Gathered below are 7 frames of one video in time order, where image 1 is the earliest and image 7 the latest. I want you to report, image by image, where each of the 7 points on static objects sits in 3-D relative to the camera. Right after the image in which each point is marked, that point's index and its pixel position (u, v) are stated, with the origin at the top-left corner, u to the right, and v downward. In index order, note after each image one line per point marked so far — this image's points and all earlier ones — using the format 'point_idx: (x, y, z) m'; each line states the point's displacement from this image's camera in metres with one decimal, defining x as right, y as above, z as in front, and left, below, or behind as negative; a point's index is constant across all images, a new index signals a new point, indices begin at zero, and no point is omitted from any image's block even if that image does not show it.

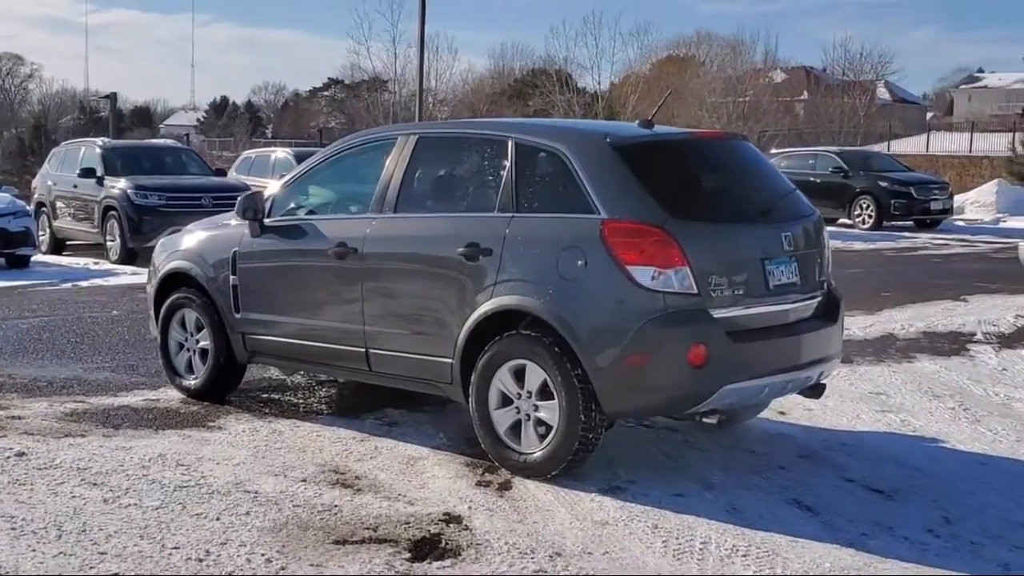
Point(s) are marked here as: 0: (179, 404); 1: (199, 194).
0: (-1.7, -0.6, +7.0) m
1: (-3.6, +1.1, +15.6) m
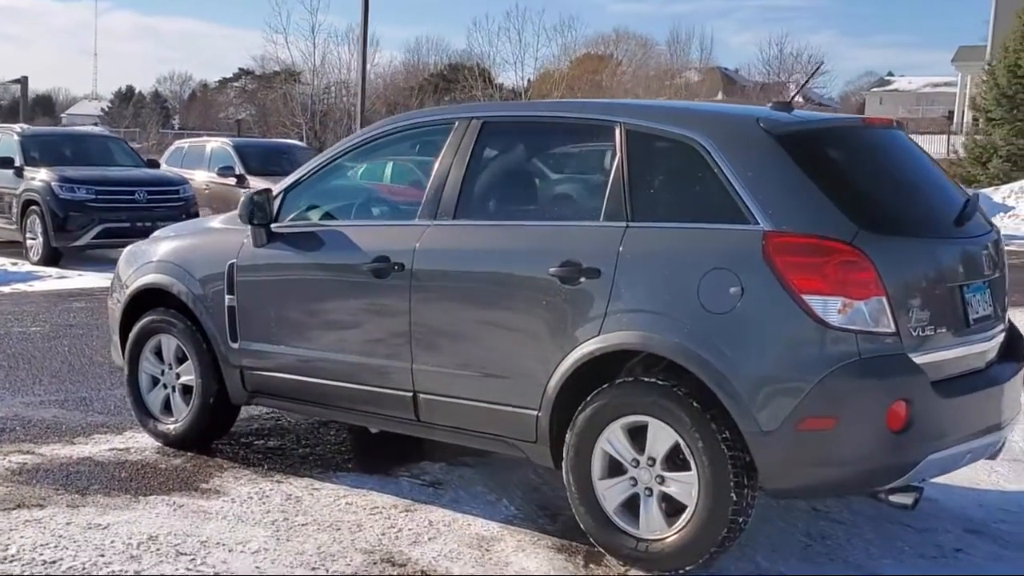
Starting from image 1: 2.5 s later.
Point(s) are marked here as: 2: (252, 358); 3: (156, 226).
0: (-1.5, -0.7, +5.6) m
1: (-3.9, +1.0, +13.9) m
2: (-1.1, -0.3, +5.4) m
3: (-3.7, +0.7, +14.1) m
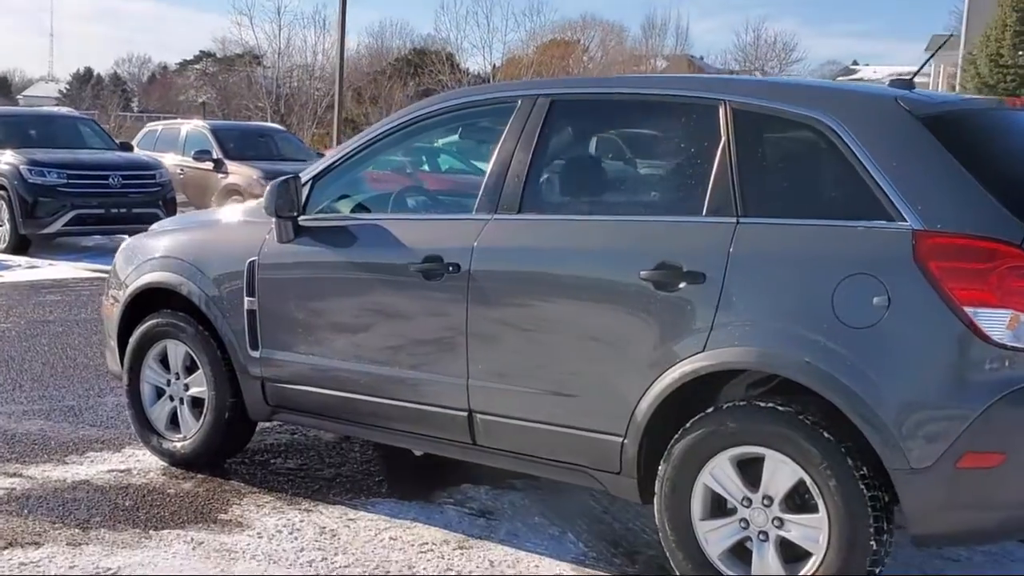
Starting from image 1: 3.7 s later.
0: (-1.3, -0.7, +4.9) m
1: (-4.0, +1.1, +13.2) m
2: (-0.9, -0.3, +4.8) m
3: (-3.8, +0.8, +13.3) m
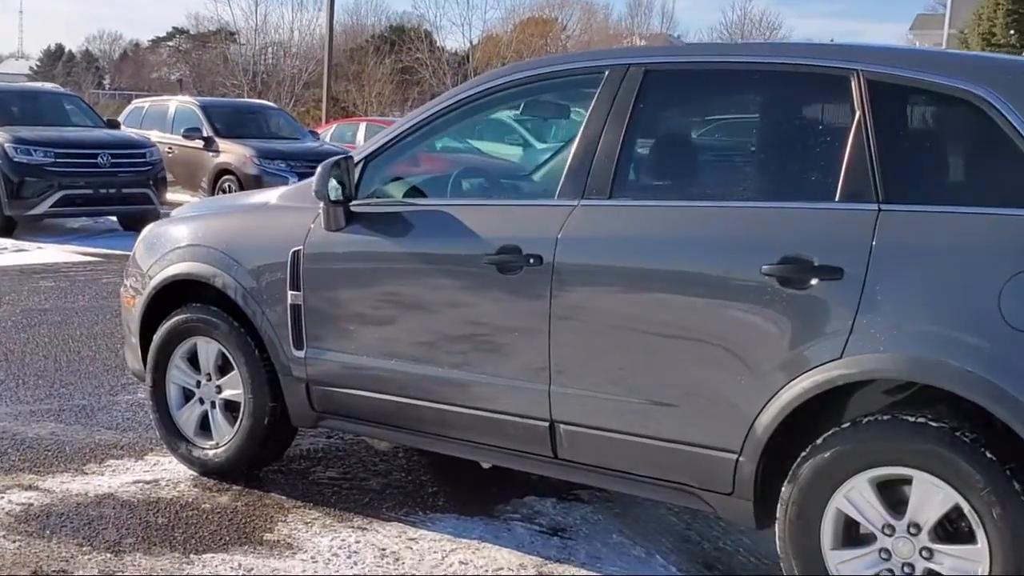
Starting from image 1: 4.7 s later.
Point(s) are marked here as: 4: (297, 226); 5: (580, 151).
0: (-1.0, -0.7, +4.4) m
1: (-3.9, +1.3, +12.6) m
2: (-0.6, -0.3, +4.3) m
3: (-3.7, +0.9, +12.8) m
4: (-0.7, +0.2, +4.3) m
5: (+0.2, +0.4, +3.8) m
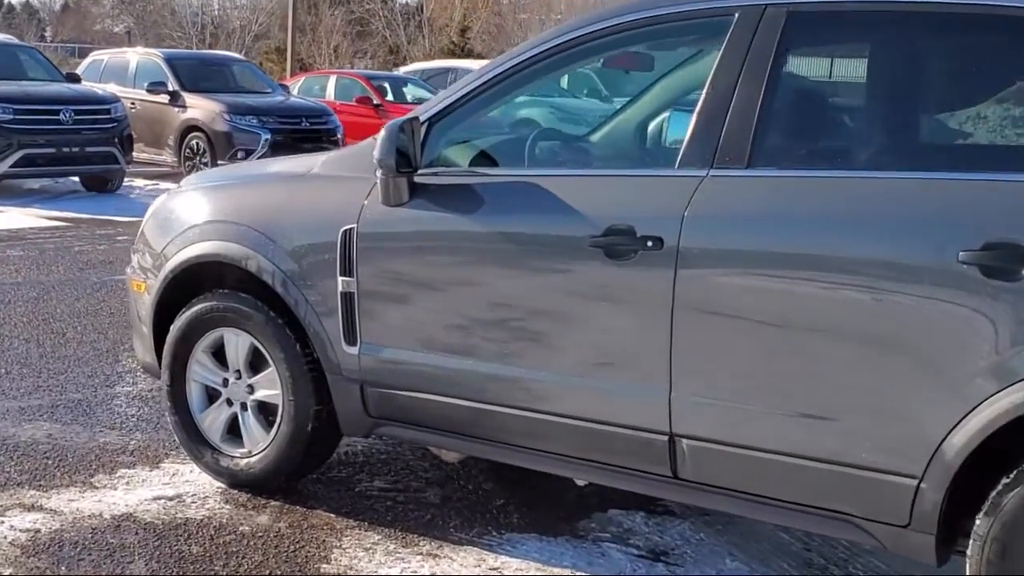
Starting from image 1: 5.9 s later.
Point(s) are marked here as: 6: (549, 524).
0: (-0.8, -0.6, +3.8) m
1: (-4.0, +1.6, +11.8) m
2: (-0.4, -0.2, +3.7) m
3: (-3.8, +1.2, +12.0) m
4: (-0.5, +0.2, +3.7) m
5: (+0.4, +0.4, +3.2) m
6: (+0.1, -0.7, +3.8) m
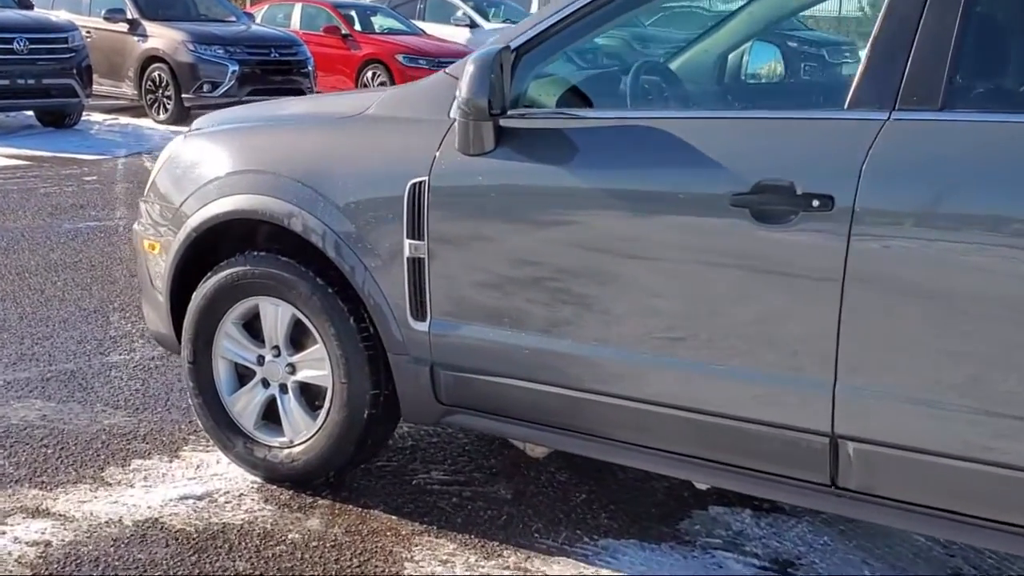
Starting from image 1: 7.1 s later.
0: (-0.6, -0.5, +3.2) m
1: (-4.1, +2.1, +11.0) m
2: (-0.1, -0.1, +3.1) m
3: (-3.9, +1.7, +11.2) m
4: (-0.2, +0.3, +3.1) m
5: (+0.7, +0.5, +2.6) m
6: (+0.3, -0.6, +3.3) m
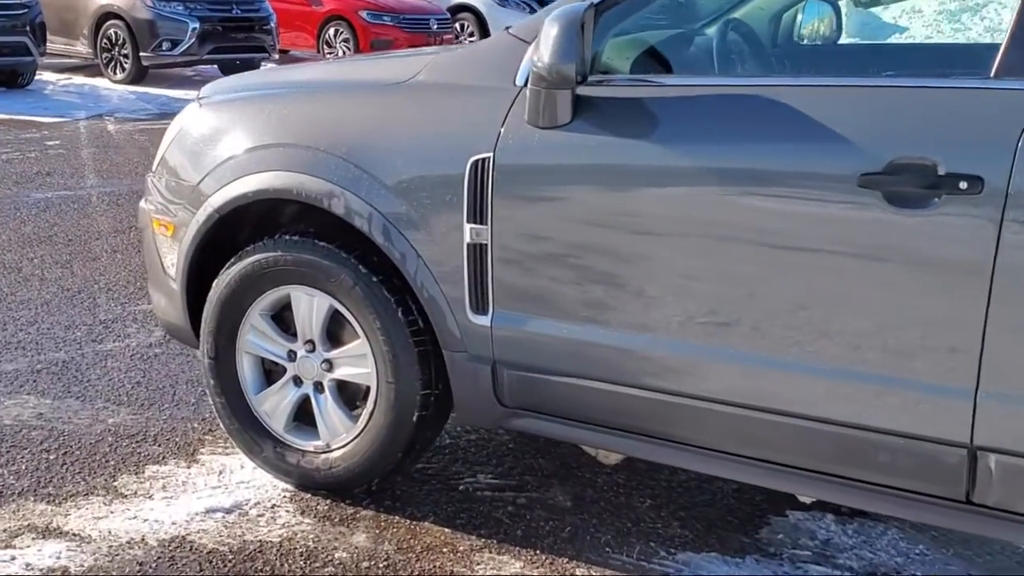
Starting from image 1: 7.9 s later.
0: (-0.4, -0.5, +2.9) m
1: (-4.3, +2.3, +10.4) m
2: (0.0, -0.1, +2.8) m
3: (-4.1, +2.0, +10.6) m
4: (-0.1, +0.3, +2.7) m
5: (+0.9, +0.5, +2.3) m
6: (+0.5, -0.5, +3.0) m
